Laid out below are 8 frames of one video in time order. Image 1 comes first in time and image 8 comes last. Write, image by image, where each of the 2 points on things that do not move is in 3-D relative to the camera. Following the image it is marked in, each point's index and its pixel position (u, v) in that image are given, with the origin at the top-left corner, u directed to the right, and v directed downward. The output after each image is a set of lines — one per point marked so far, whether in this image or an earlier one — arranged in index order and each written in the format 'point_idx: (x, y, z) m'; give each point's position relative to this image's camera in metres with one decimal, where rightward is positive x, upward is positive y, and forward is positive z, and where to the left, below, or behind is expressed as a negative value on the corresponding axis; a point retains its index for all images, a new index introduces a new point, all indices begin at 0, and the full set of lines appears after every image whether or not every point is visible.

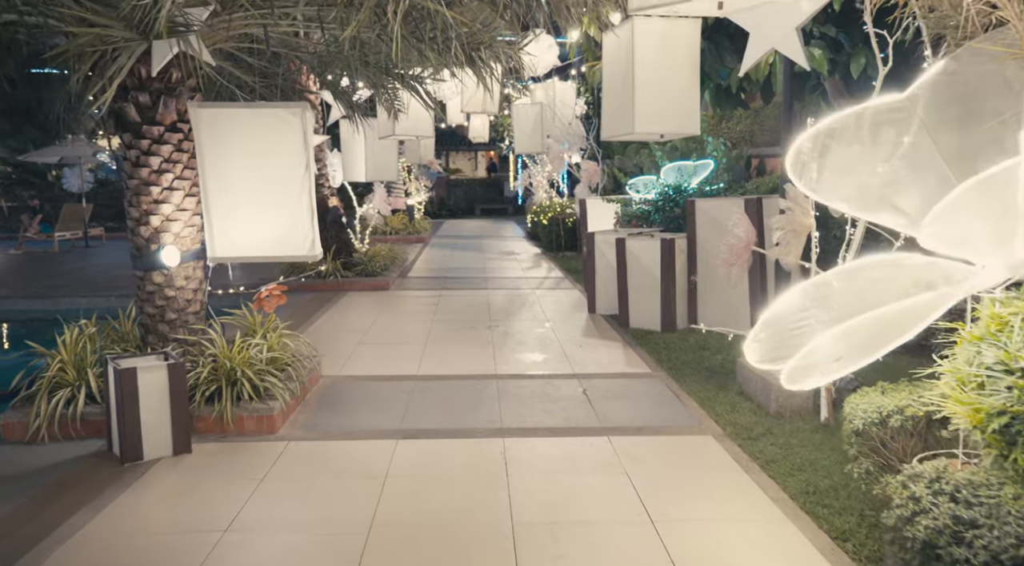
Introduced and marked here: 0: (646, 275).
0: (+1.4, +0.1, +8.4) m
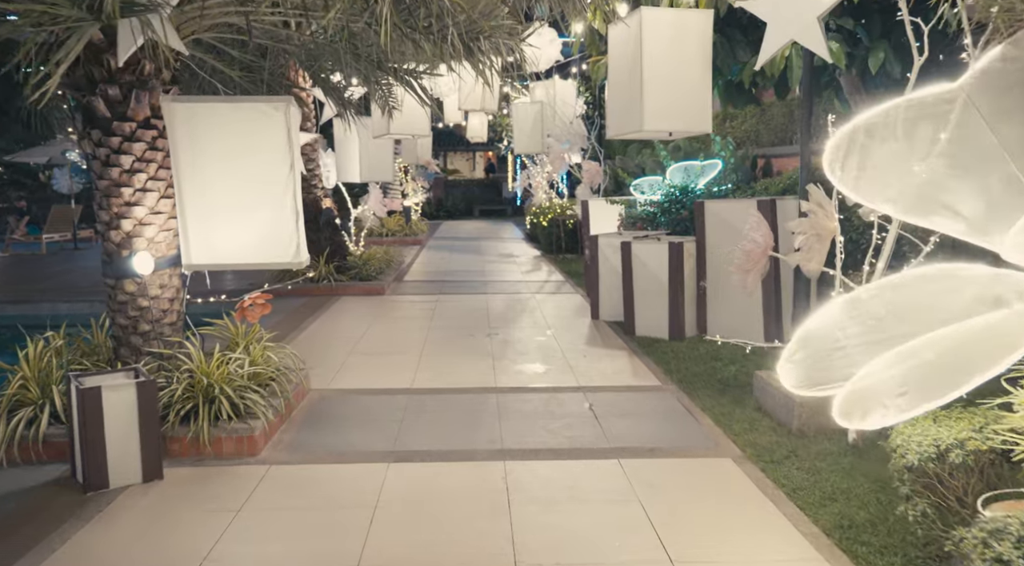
0: (+1.4, 0.0, +8.0) m
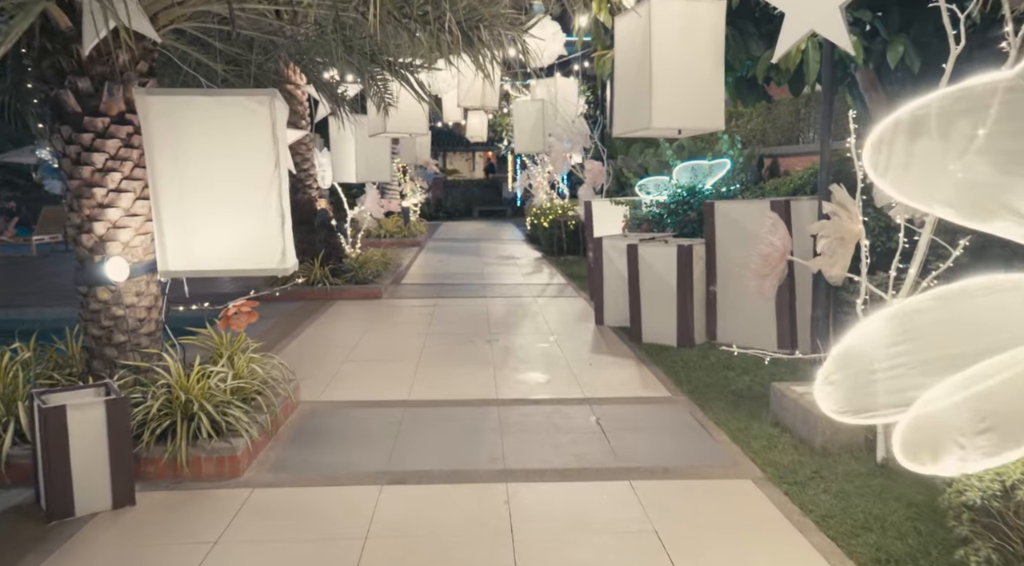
0: (+1.4, 0.0, +7.7) m
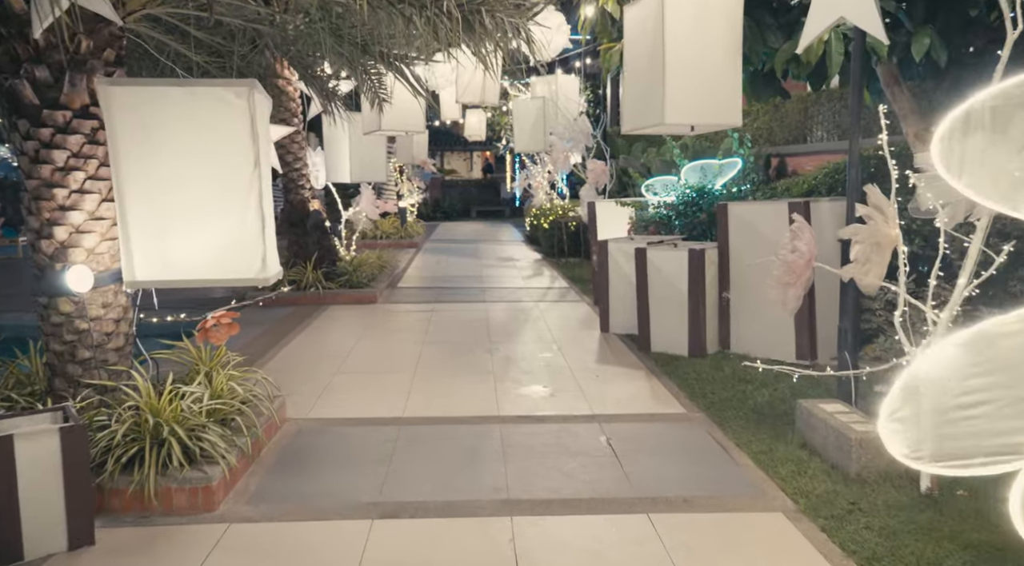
0: (+1.4, -0.1, +7.2) m
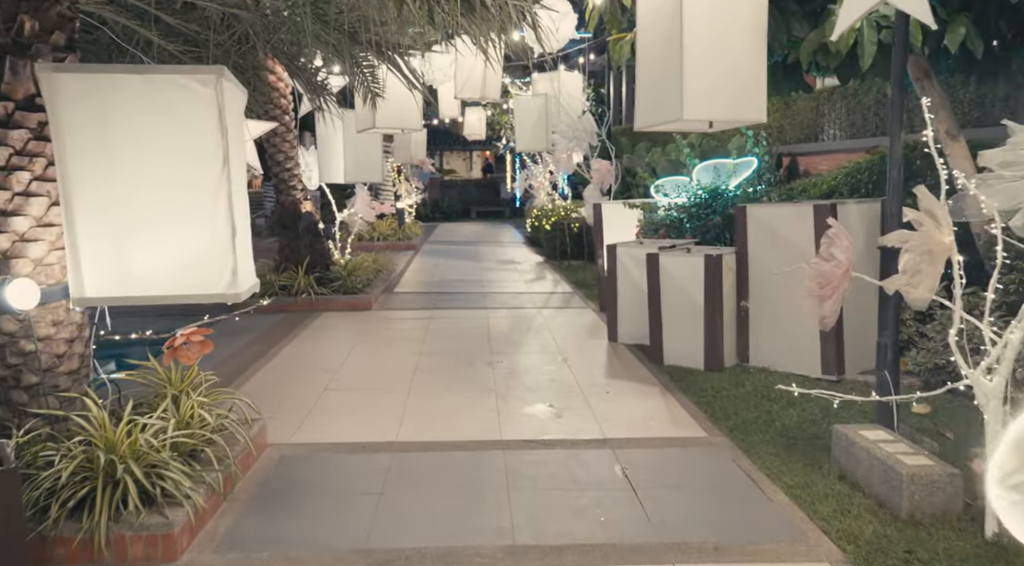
0: (+1.4, -0.1, +6.8) m
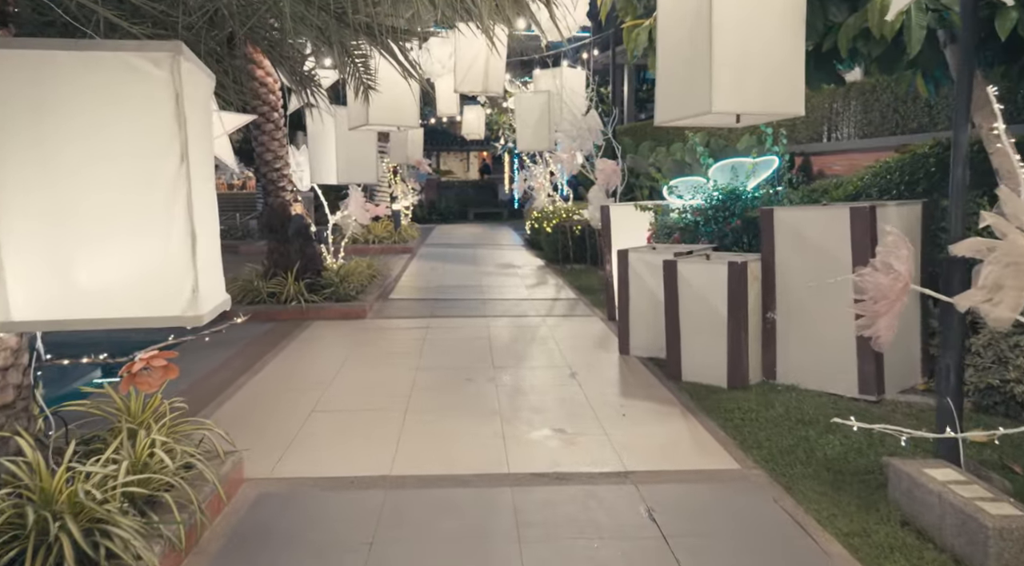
0: (+1.5, -0.2, +6.2) m
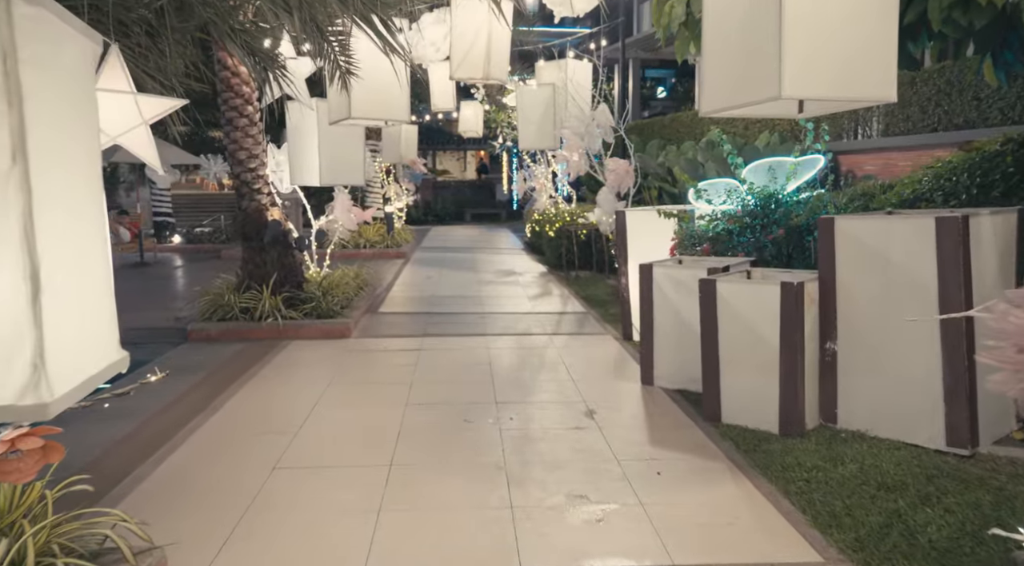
0: (+1.5, -0.4, +5.2) m
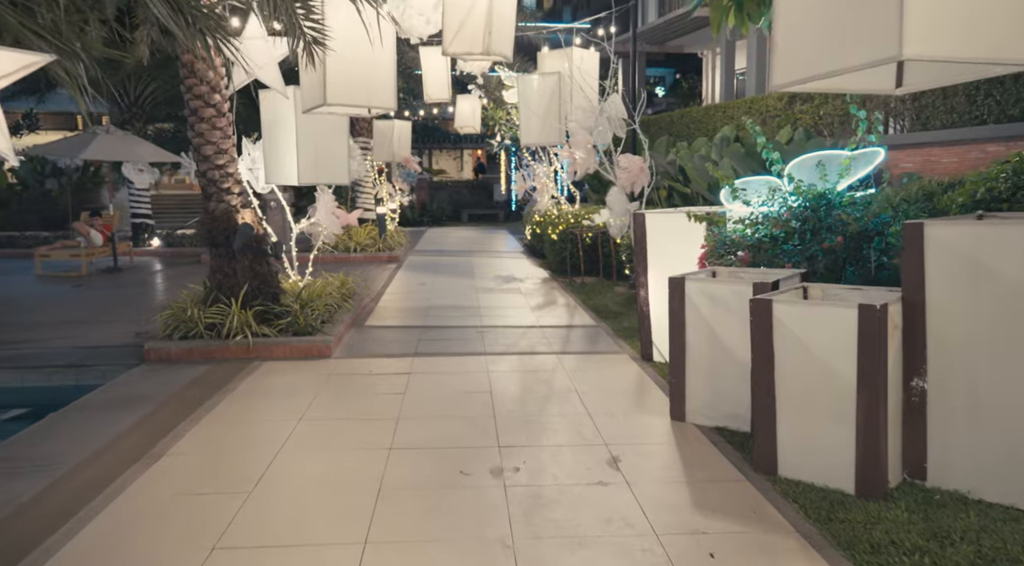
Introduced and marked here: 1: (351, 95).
0: (+1.6, -0.5, +4.1) m
1: (-1.1, +1.3, +5.5) m
